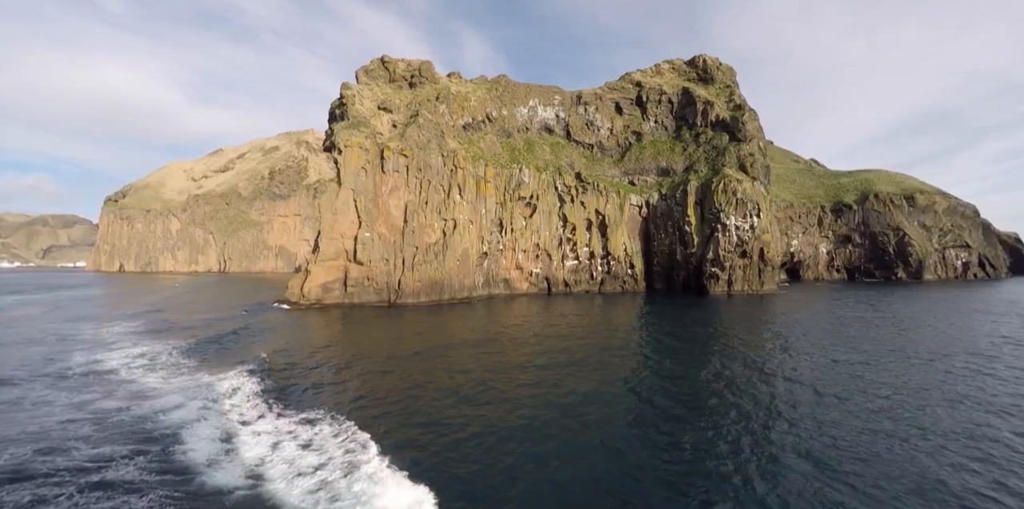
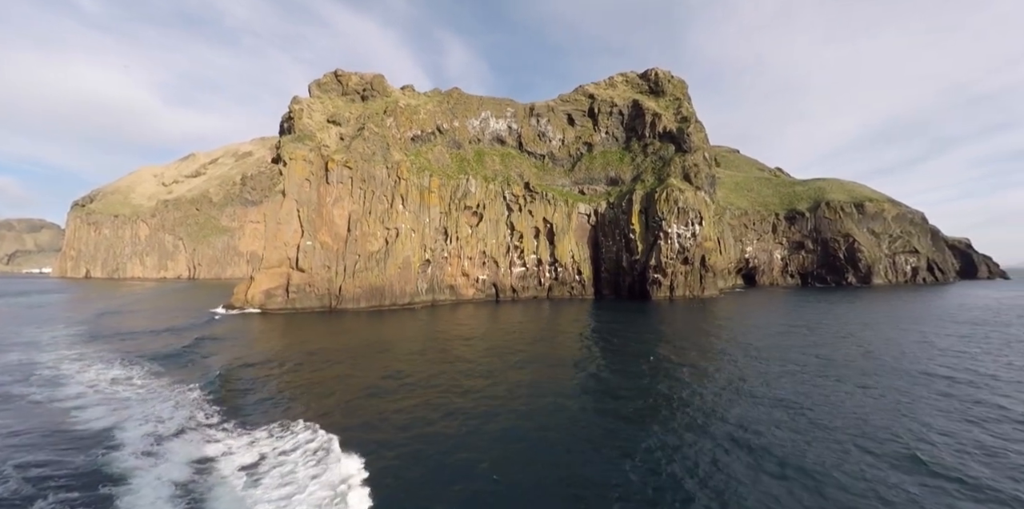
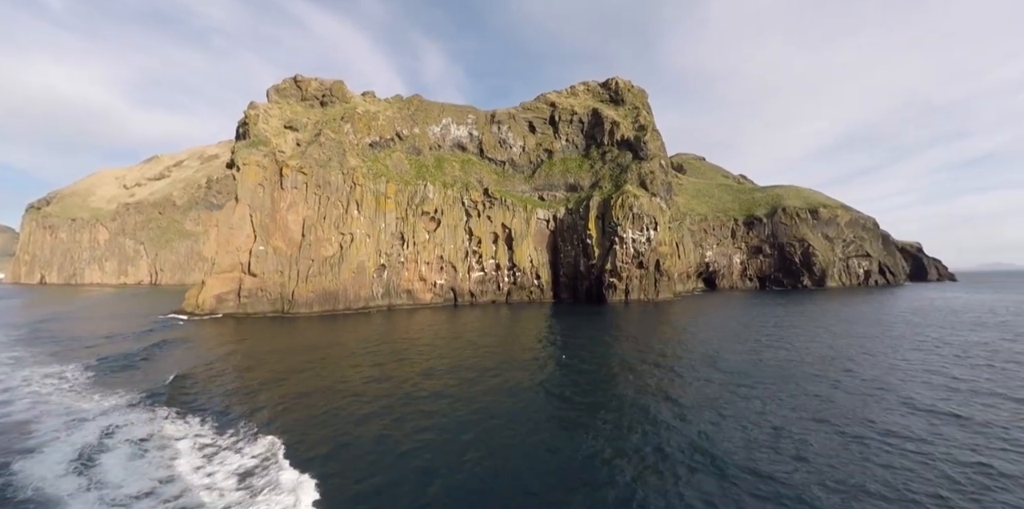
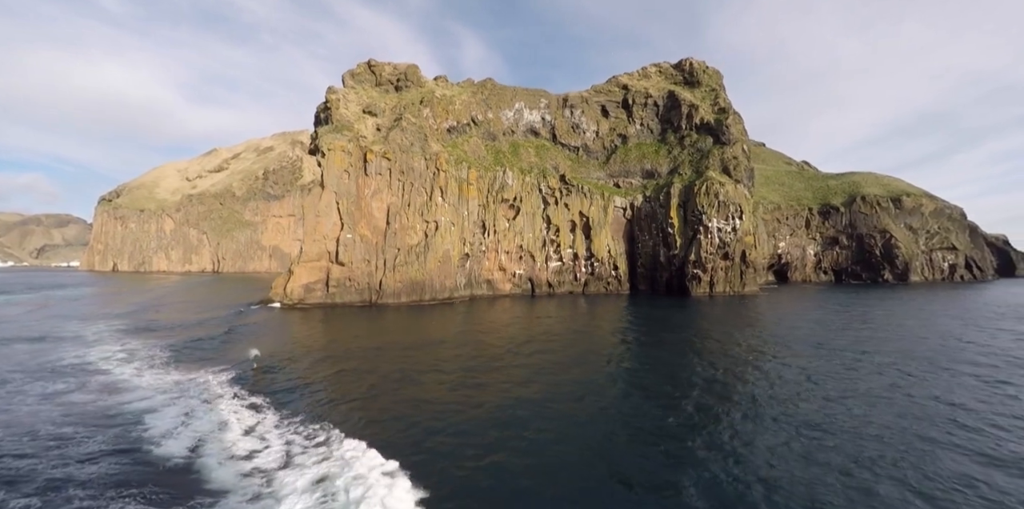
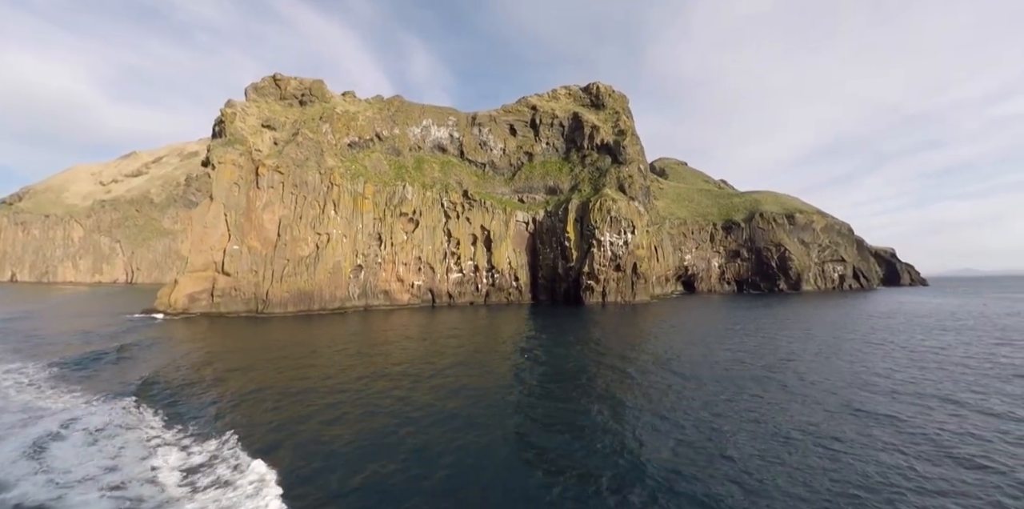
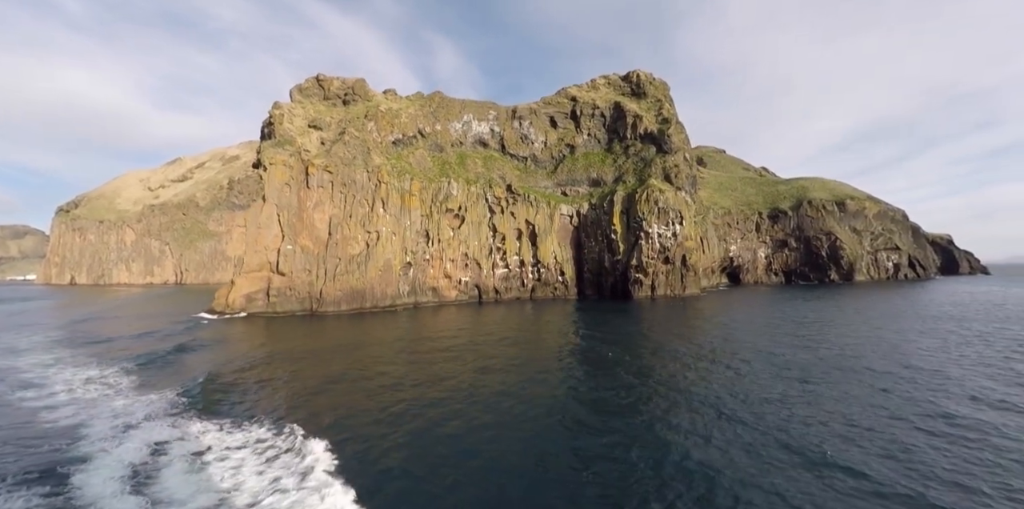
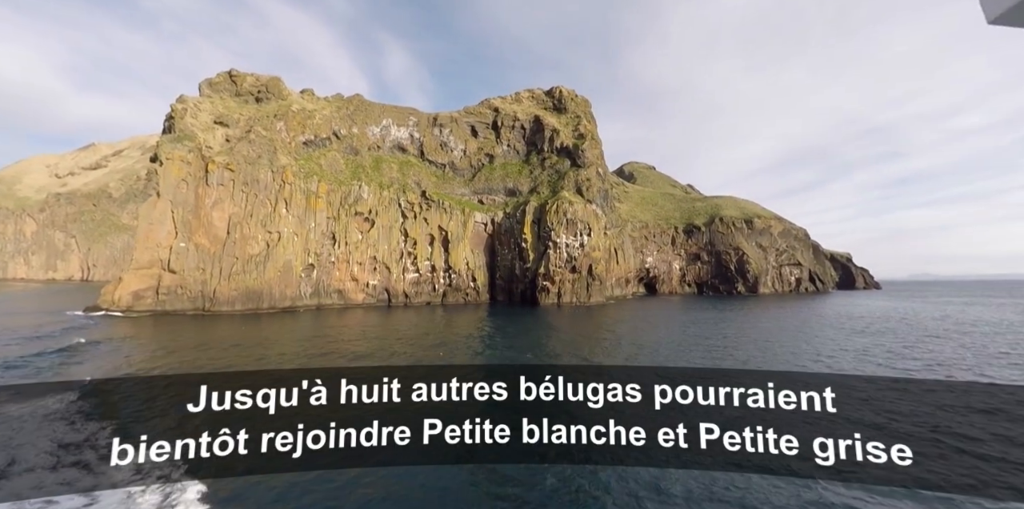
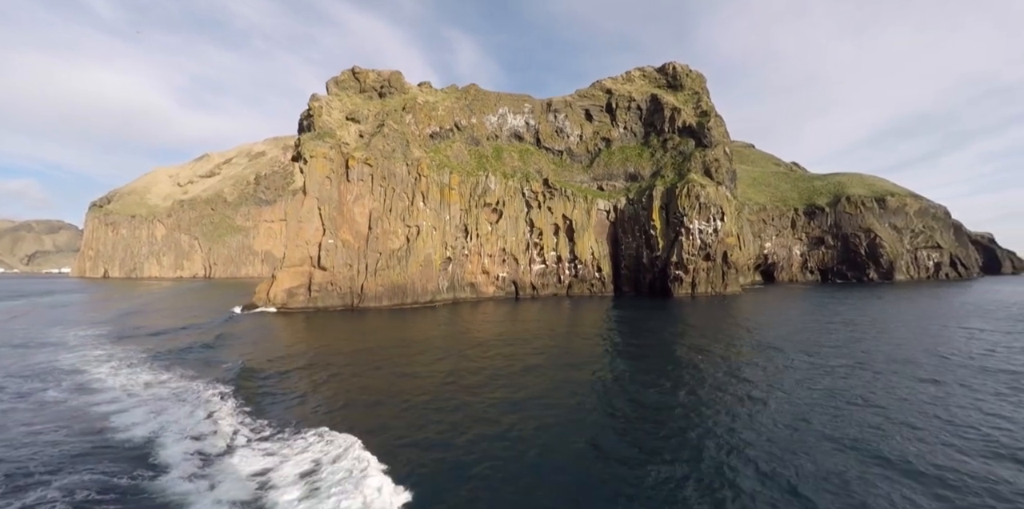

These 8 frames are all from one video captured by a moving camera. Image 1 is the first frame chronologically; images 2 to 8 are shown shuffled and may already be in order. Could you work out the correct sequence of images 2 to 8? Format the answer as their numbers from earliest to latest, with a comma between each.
4, 8, 2, 6, 3, 5, 7
